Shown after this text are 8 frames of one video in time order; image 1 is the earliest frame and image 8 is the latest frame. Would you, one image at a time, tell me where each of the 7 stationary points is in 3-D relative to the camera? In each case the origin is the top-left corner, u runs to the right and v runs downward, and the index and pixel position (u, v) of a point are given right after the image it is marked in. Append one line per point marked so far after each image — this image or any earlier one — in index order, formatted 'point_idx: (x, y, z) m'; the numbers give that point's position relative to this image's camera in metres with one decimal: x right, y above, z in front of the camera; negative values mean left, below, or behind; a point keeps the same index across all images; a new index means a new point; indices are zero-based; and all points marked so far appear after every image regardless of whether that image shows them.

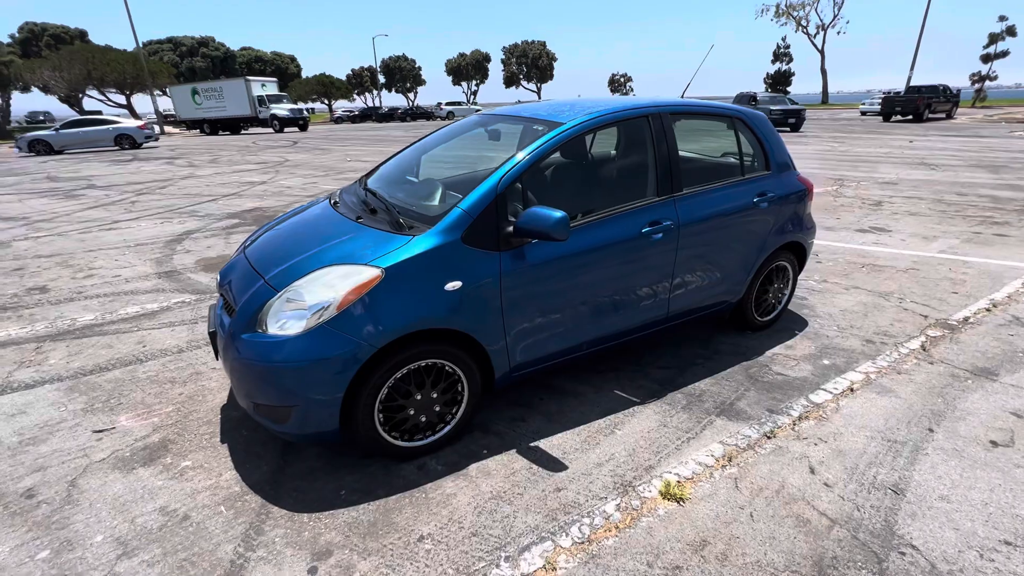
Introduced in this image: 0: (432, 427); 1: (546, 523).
0: (-0.5, -0.8, +2.7) m
1: (+0.2, -1.2, +2.3) m
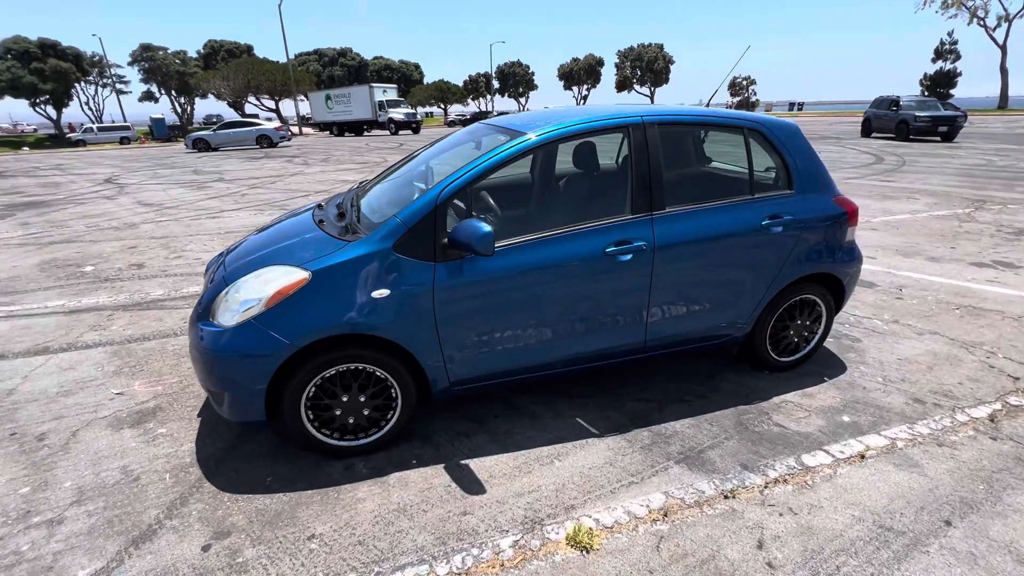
0: (-0.9, -0.8, +2.8) m
1: (-0.4, -1.2, +2.3) m
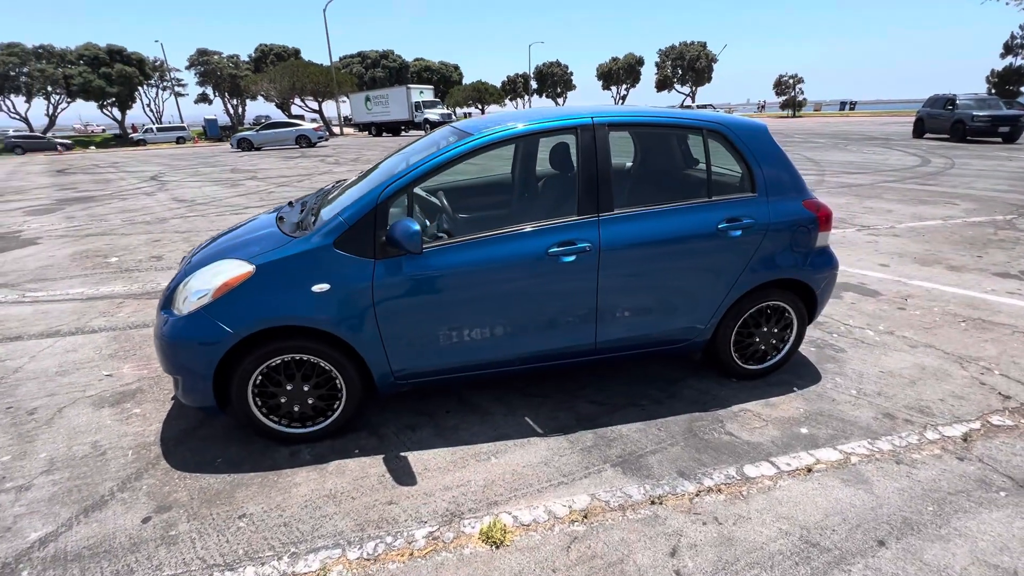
0: (-1.2, -0.8, +2.9) m
1: (-0.8, -1.2, +2.3) m
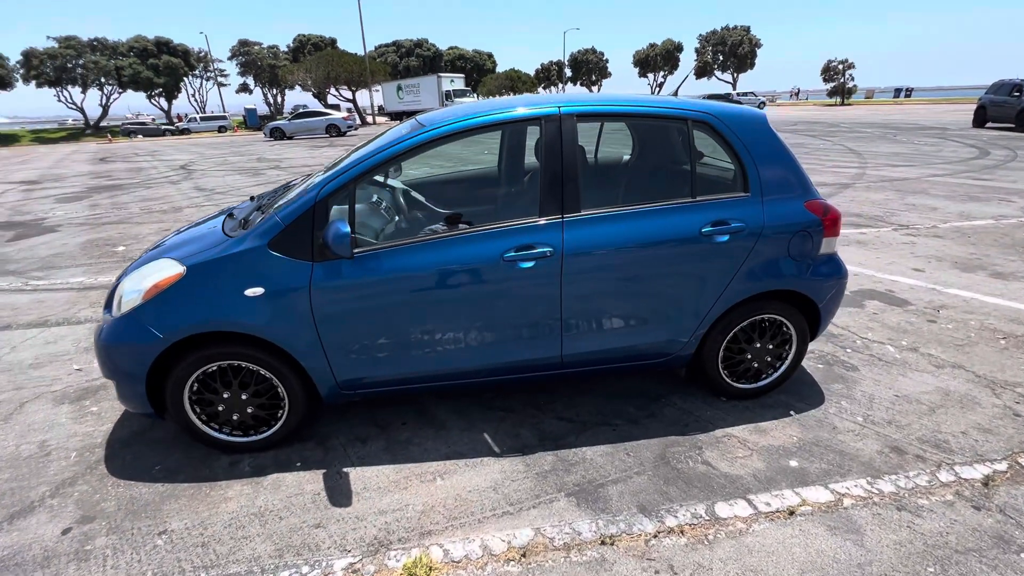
0: (-1.5, -0.8, +2.8) m
1: (-1.1, -1.2, +2.2) m
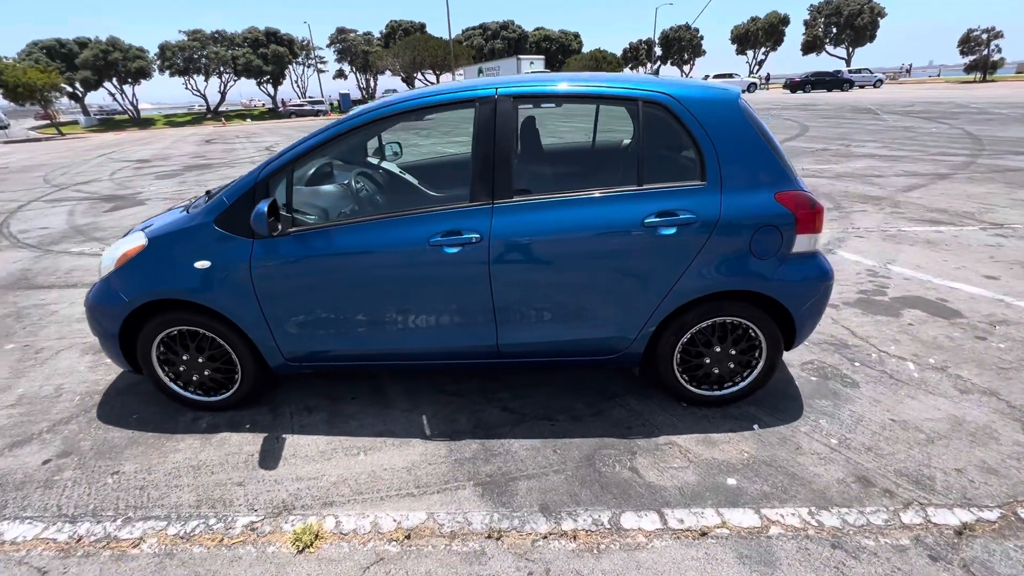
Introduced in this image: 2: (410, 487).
0: (-1.9, -0.6, +3.0) m
1: (-1.7, -1.1, +2.4) m
2: (-0.5, -1.1, +2.5) m
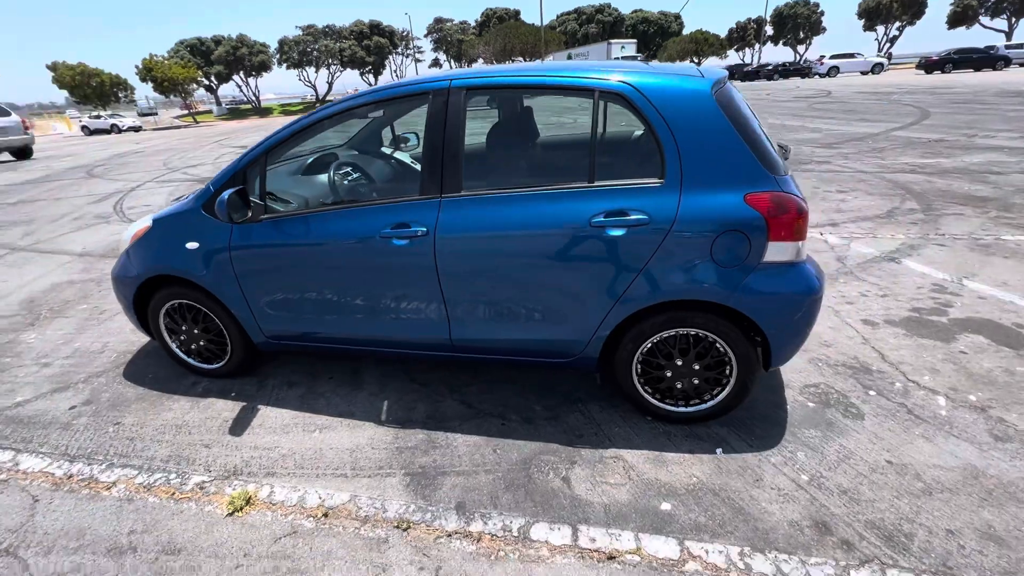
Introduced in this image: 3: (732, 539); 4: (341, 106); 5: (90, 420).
0: (-2.2, -0.5, +3.3) m
1: (-2.0, -1.0, +2.7) m
2: (-0.9, -1.0, +2.6) m
3: (+1.0, -1.1, +2.1) m
4: (-1.0, +1.1, +2.8) m
5: (-2.7, -0.9, +3.0) m
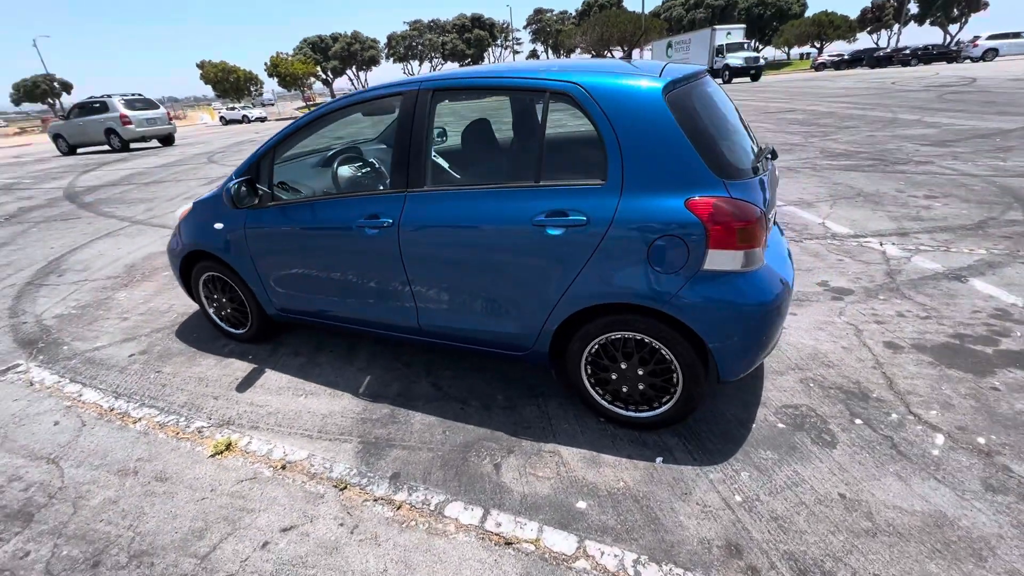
0: (-2.3, -0.3, +3.9) m
1: (-2.3, -0.8, +3.2) m
2: (-1.2, -0.9, +2.9) m
3: (+0.5, -1.1, +2.1) m
4: (-1.1, +1.2, +3.1) m
5: (-2.9, -0.6, +3.7) m
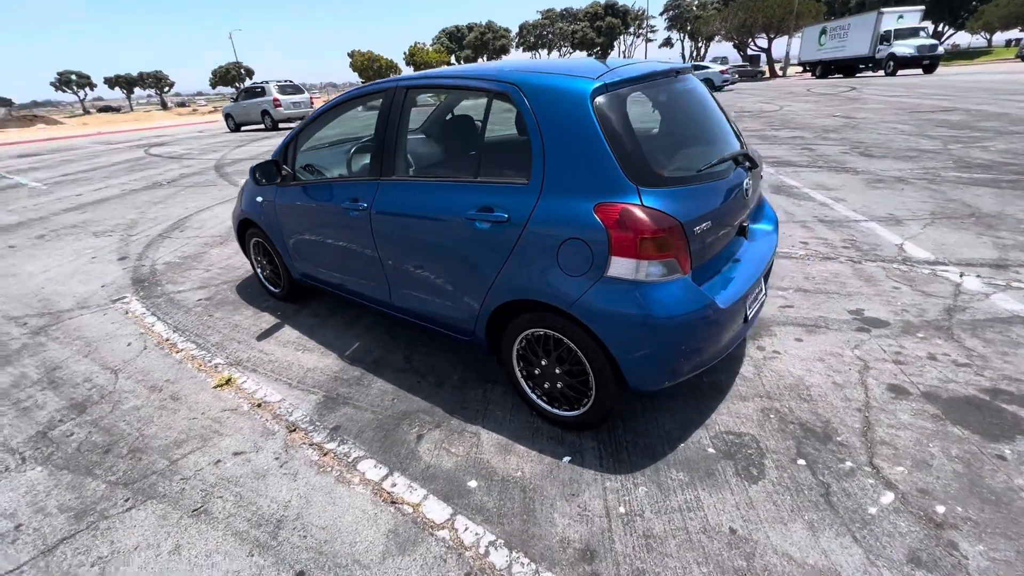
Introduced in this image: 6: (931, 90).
0: (-2.3, 0.0, +4.5) m
1: (-2.5, -0.5, +3.9) m
2: (-1.6, -0.7, +3.4) m
3: (-0.1, -1.1, +2.2) m
4: (-1.2, +1.4, +3.5) m
5: (-3.0, -0.2, +4.5) m
6: (+17.1, +8.1, +19.2) m
